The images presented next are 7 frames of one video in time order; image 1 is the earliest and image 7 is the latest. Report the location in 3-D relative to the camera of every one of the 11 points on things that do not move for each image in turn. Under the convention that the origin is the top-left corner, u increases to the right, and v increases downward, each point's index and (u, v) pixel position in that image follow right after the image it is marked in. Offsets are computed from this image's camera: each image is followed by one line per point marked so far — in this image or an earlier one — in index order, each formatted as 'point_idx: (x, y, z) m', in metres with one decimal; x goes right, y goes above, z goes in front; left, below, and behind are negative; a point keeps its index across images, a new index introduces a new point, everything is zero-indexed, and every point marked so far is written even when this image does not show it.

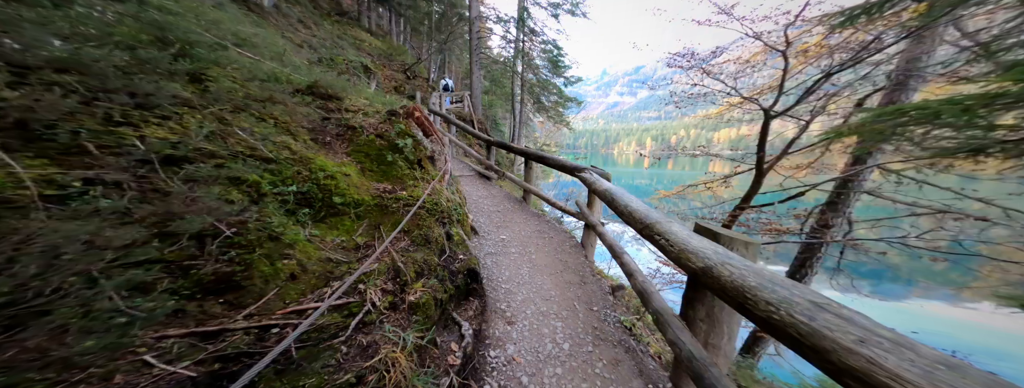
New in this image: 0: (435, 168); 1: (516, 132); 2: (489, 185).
0: (-0.9, +0.3, +3.1) m
1: (+0.2, +3.6, +15.7) m
2: (-0.5, +0.2, +6.4) m
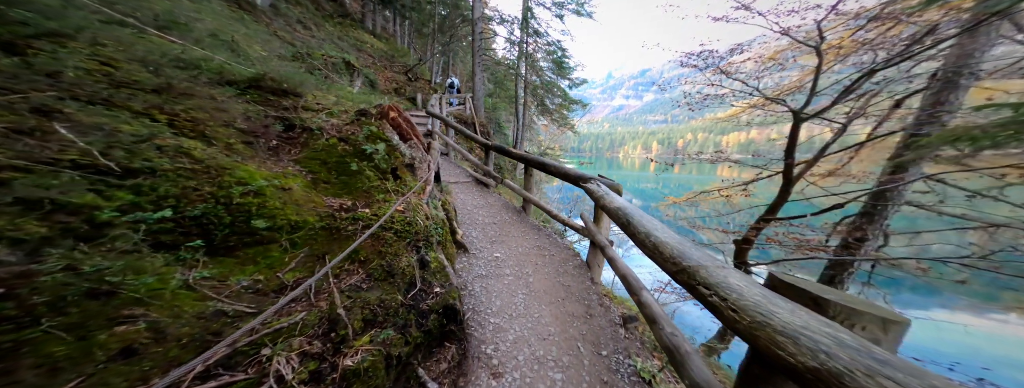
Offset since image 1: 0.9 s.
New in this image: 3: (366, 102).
0: (-1.0, +0.2, +2.6) m
1: (+0.4, +3.3, +15.2) m
2: (-0.6, 0.0, +5.9) m
3: (-2.7, +1.6, +4.8) m
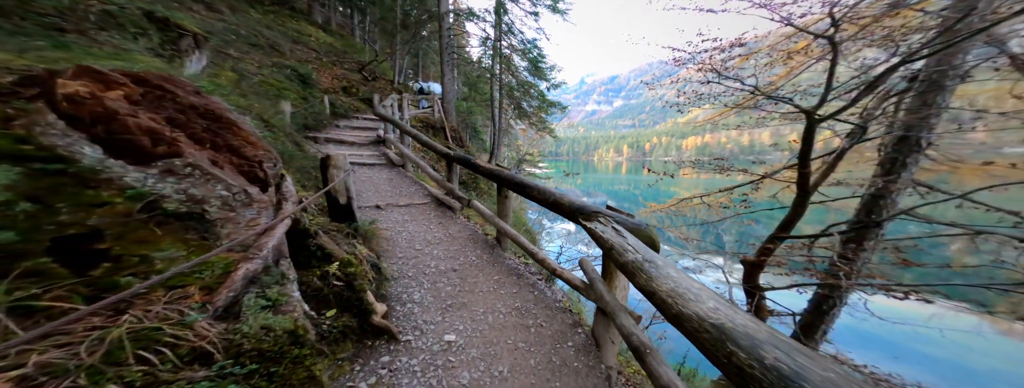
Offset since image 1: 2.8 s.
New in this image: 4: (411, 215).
0: (-1.2, -0.2, +1.1) m
1: (-0.9, +2.8, +13.9) m
2: (-1.1, -0.4, +4.4) m
3: (-3.2, +1.1, +3.2) m
4: (-1.6, -0.3, +4.3) m
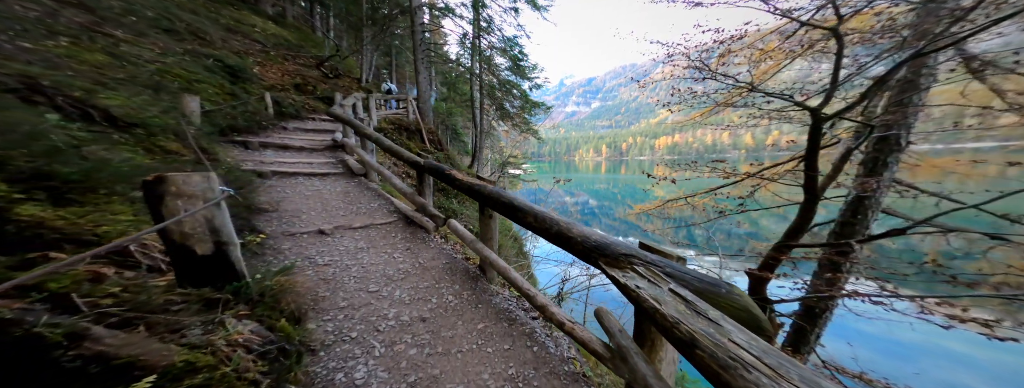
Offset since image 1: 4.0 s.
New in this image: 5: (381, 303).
0: (-1.2, -0.4, +0.2) m
1: (-1.7, +2.5, +12.9) m
2: (-1.2, -0.6, +3.5) m
3: (-3.3, +0.8, +2.1) m
4: (-1.8, -0.6, +3.3) m
5: (-1.2, -1.0, +2.5) m
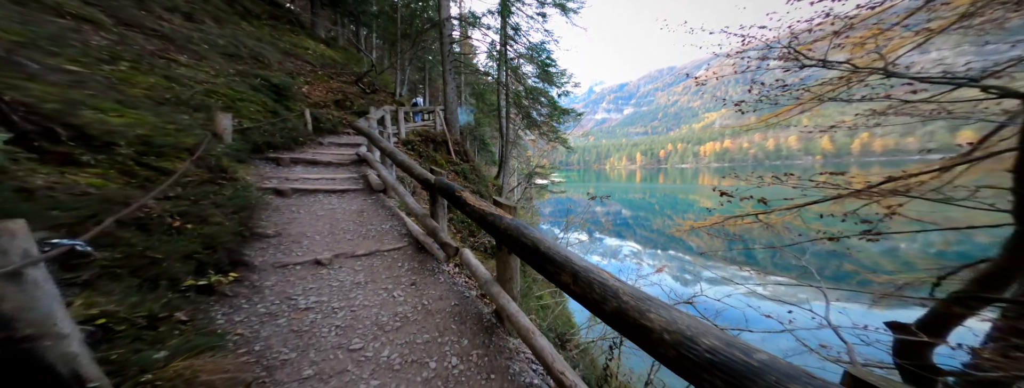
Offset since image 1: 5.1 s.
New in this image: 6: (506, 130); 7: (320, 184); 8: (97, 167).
0: (-1.5, -0.5, -0.3) m
1: (+0.4, +1.8, +12.4) m
2: (-0.9, -0.9, +2.9) m
3: (-3.1, +0.6, +1.9) m
4: (-1.4, -0.8, +2.8) m
5: (-1.0, -1.2, +1.8) m
6: (+0.5, +2.9, +12.0) m
7: (-3.1, +0.2, +4.3) m
8: (-2.8, +0.2, +1.8) m
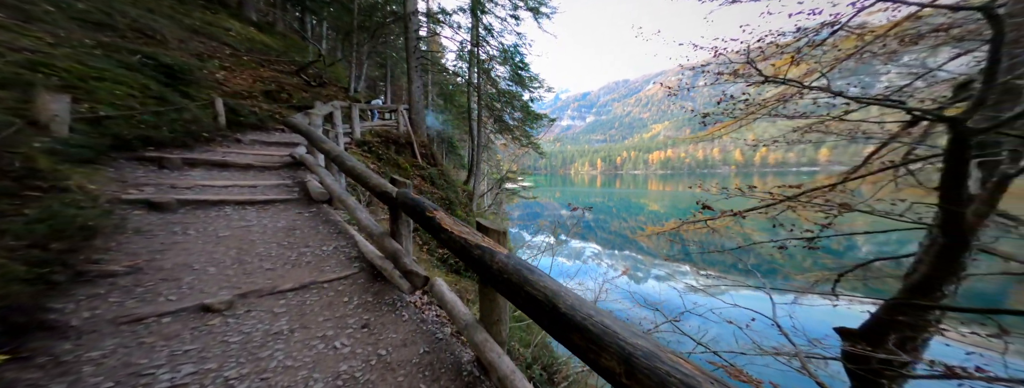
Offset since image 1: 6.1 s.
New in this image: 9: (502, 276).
0: (-1.2, -0.5, -1.3) m
1: (-0.8, +1.5, +11.6) m
2: (-1.0, -1.0, +2.0) m
3: (-3.1, +0.5, +0.9) m
4: (-1.5, -0.9, +1.8) m
5: (-1.0, -1.3, +0.9) m
6: (-0.7, +2.6, +11.3) m
7: (-3.3, 0.0, +3.2) m
8: (-2.8, +0.1, +0.8) m
9: (-0.1, -0.3, +1.2) m
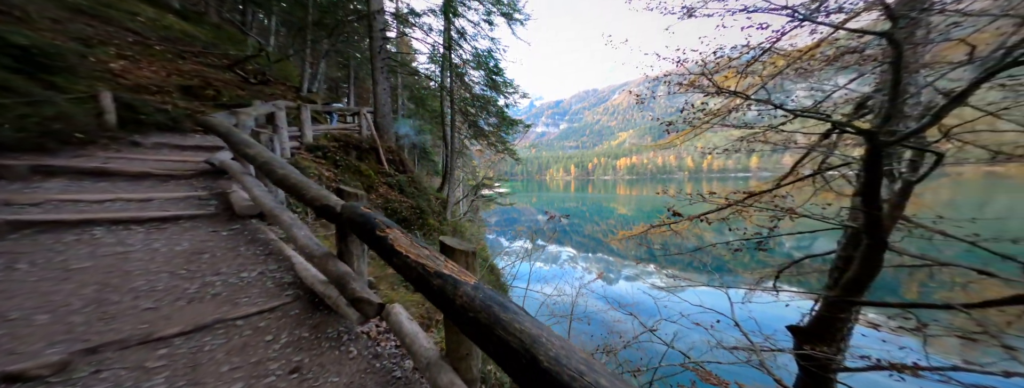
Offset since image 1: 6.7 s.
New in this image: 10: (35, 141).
0: (-1.1, -0.5, -1.8) m
1: (-1.9, +1.2, +11.1) m
2: (-1.2, -1.0, +1.5) m
3: (-3.3, +0.4, +0.2) m
4: (-1.7, -1.0, +1.3) m
5: (-1.1, -1.3, +0.4) m
6: (-1.8, +2.3, +10.9) m
7: (-3.6, -0.2, +2.5) m
8: (-2.9, 0.0, +0.1) m
9: (-0.2, -0.3, +0.8) m
10: (-4.4, +0.5, +2.7) m
